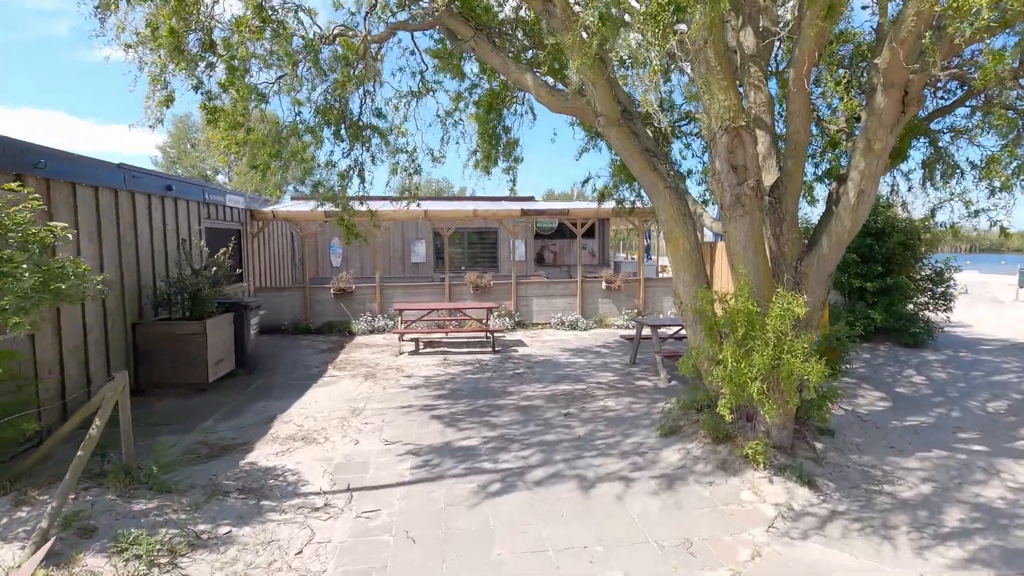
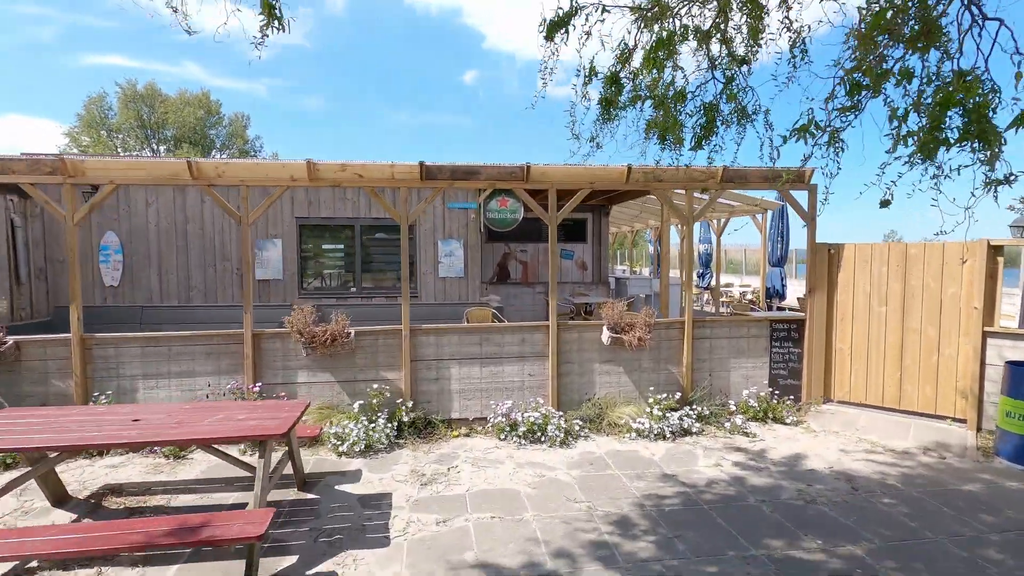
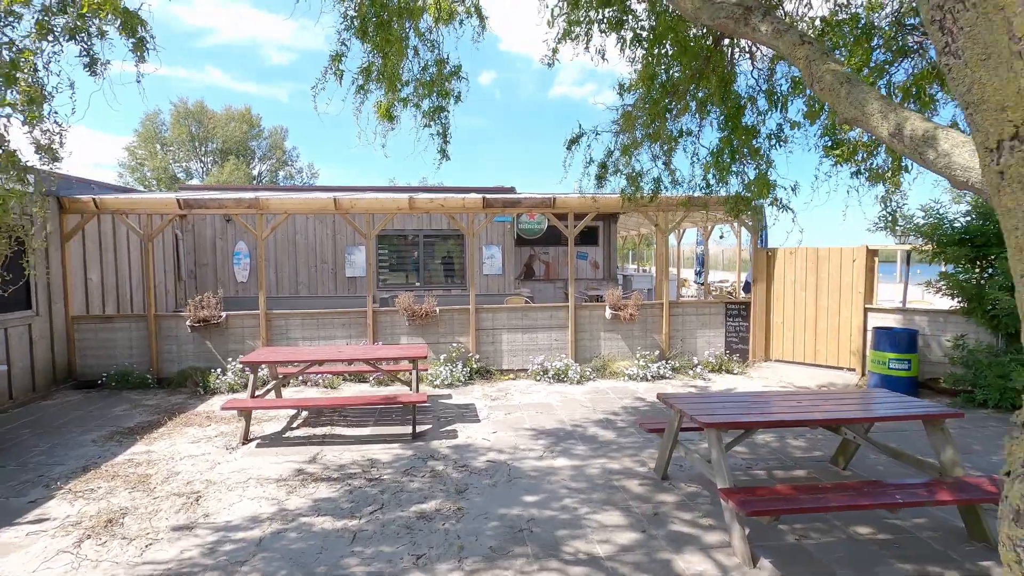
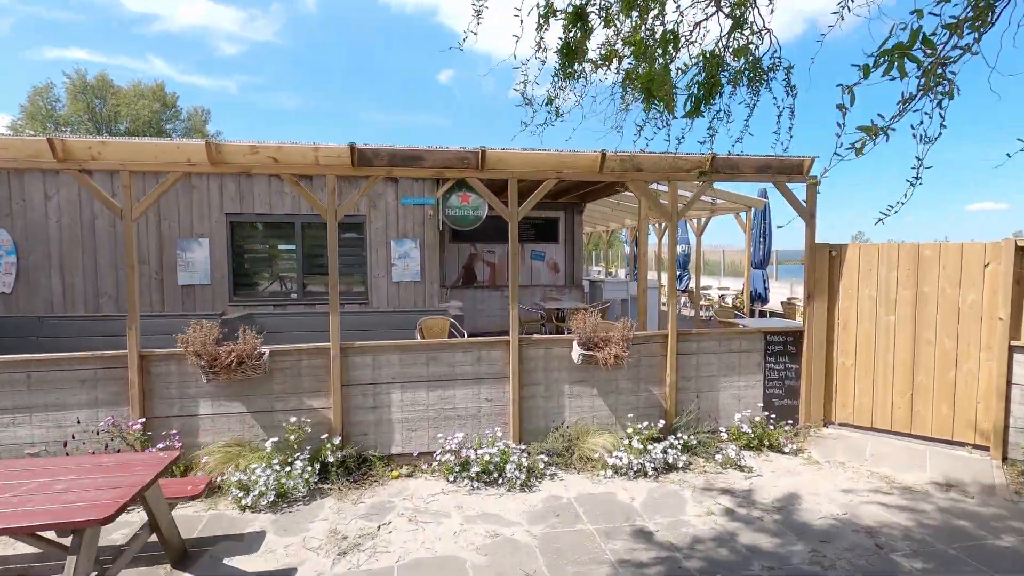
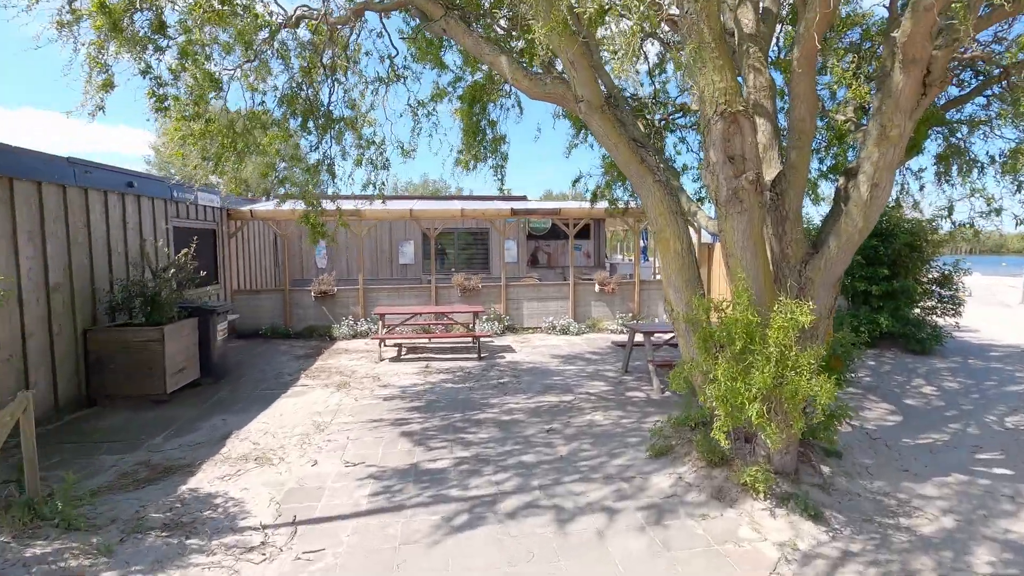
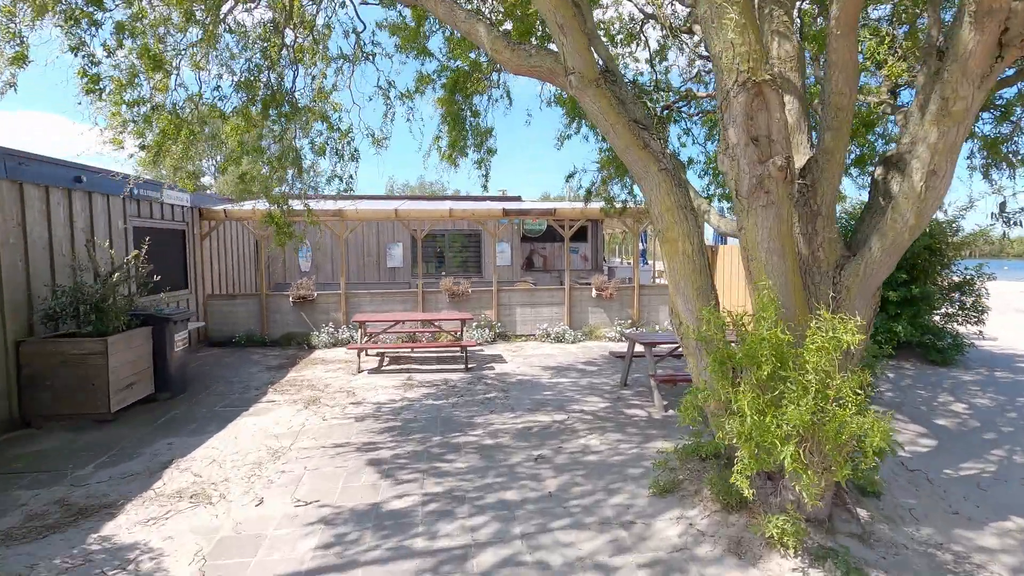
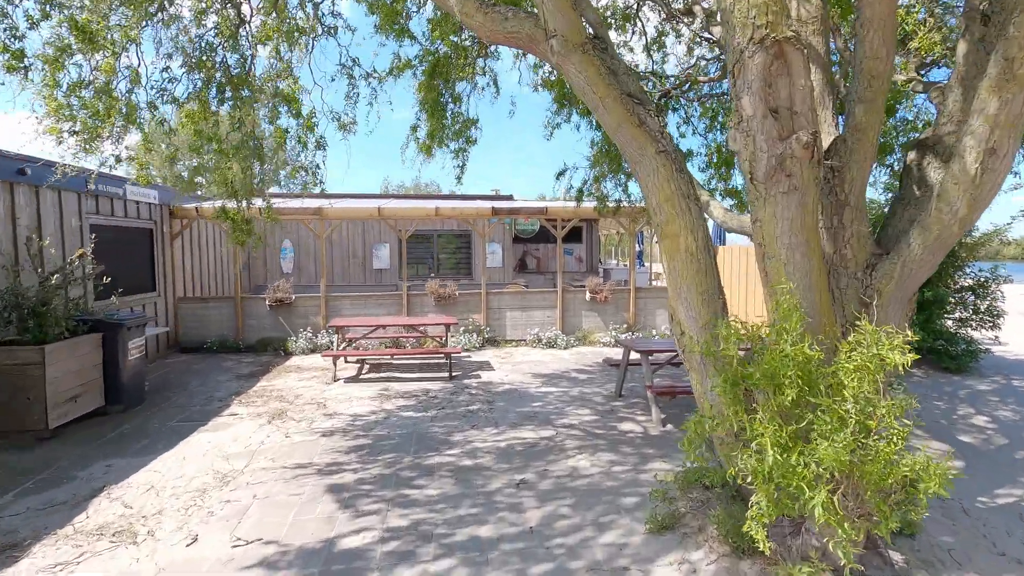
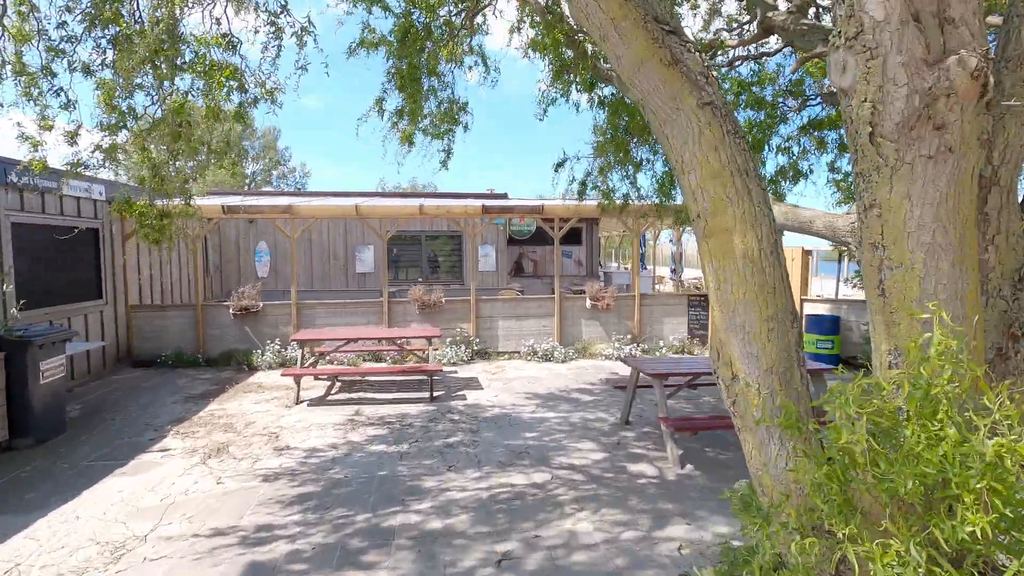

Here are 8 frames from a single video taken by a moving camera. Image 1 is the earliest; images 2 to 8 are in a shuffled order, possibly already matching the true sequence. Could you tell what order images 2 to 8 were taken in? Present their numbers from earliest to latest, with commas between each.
5, 6, 7, 8, 3, 2, 4
